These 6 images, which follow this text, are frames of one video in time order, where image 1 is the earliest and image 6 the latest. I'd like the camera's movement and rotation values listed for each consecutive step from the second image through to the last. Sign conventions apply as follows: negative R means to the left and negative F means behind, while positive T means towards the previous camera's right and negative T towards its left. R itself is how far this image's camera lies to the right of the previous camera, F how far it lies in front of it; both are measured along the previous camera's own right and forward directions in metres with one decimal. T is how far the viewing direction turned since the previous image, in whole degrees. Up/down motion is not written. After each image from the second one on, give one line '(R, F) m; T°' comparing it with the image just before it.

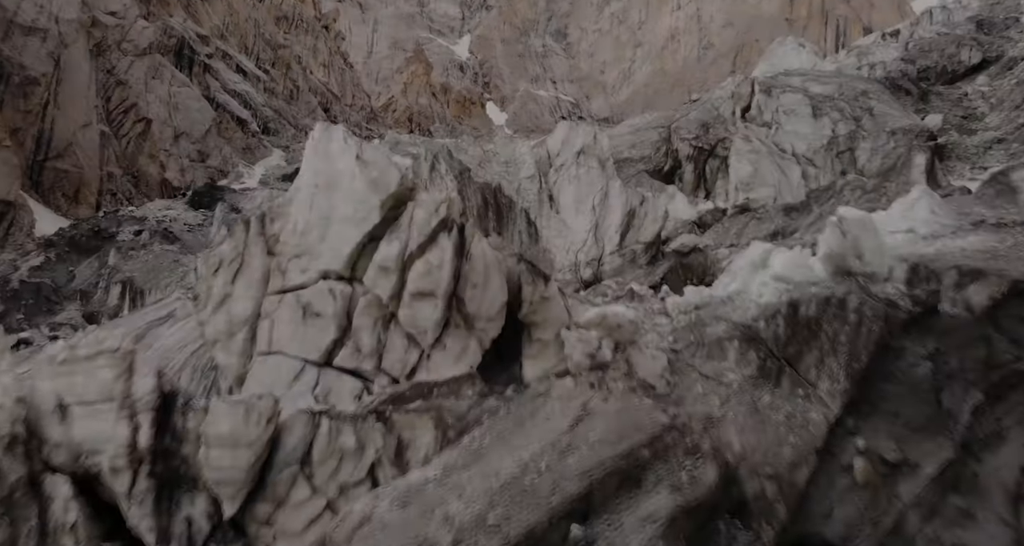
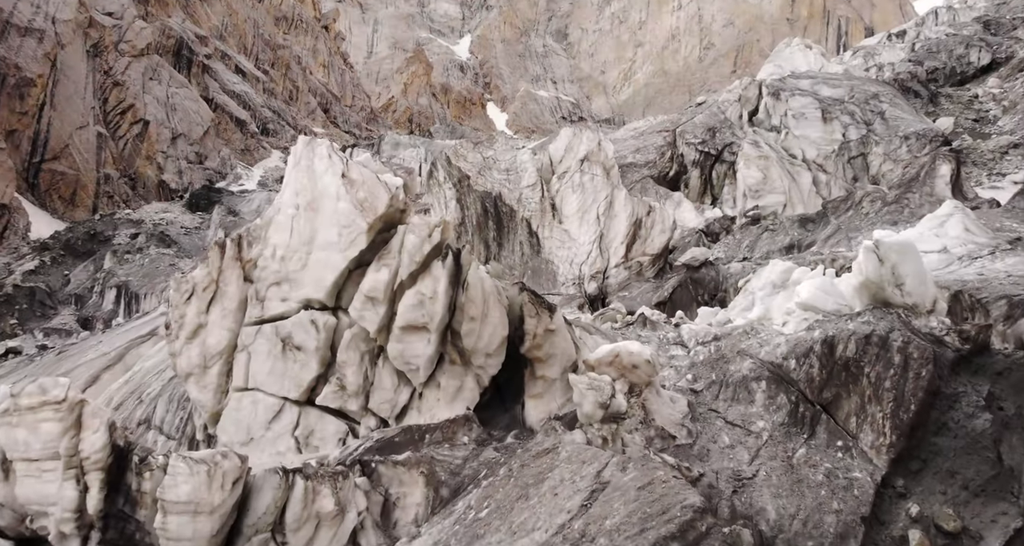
(0.0, +0.5) m; 0°
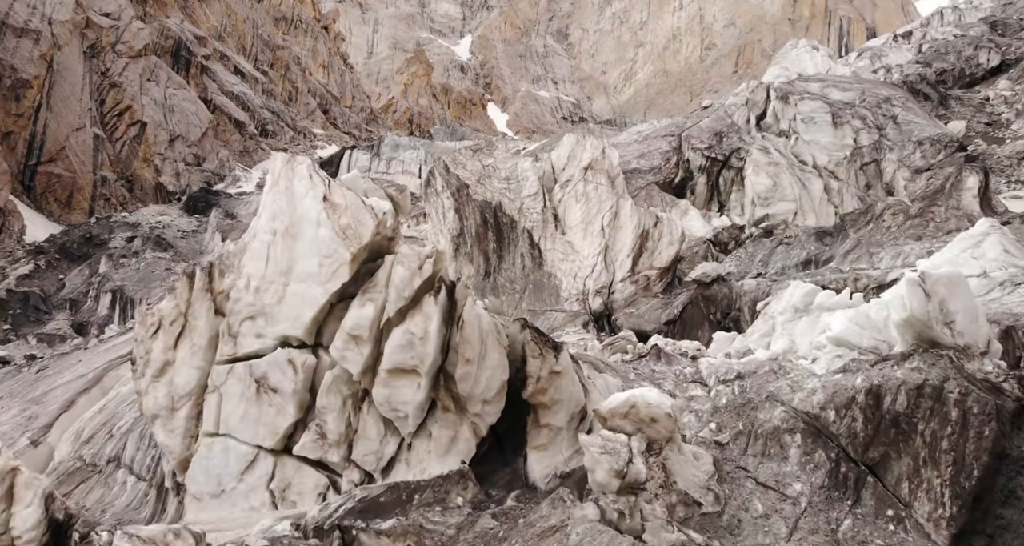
(0.0, +0.5) m; 0°
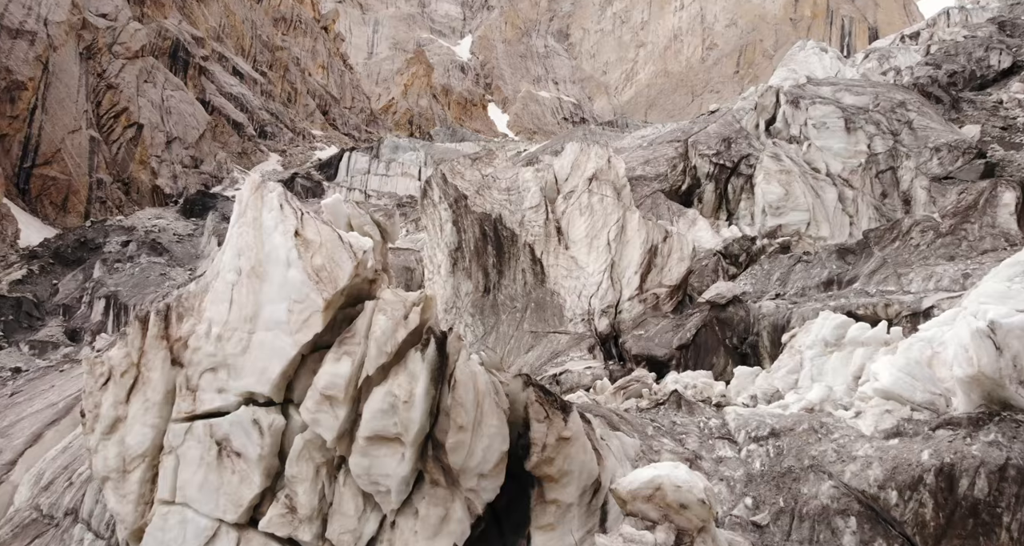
(0.0, +0.6) m; 0°
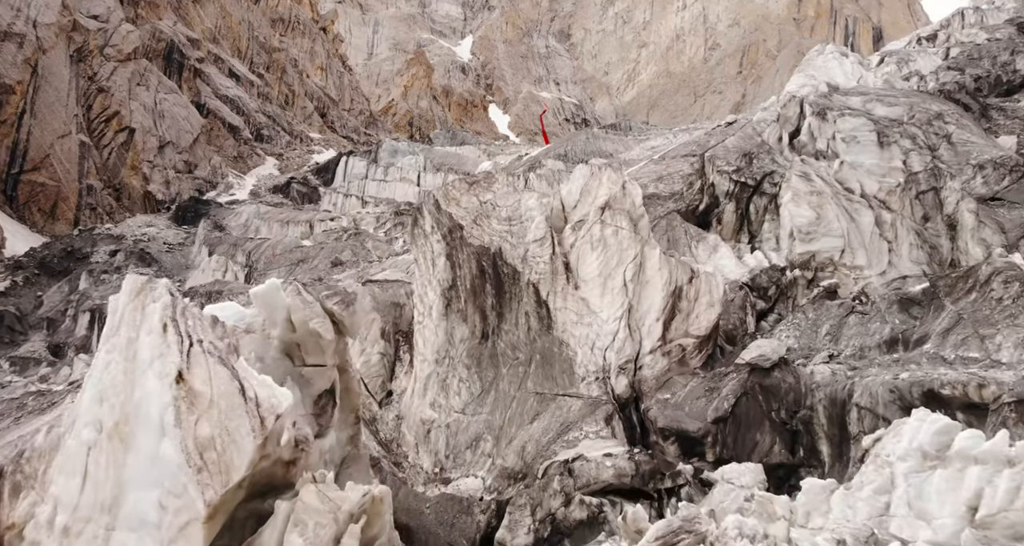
(0.0, +1.3) m; 0°
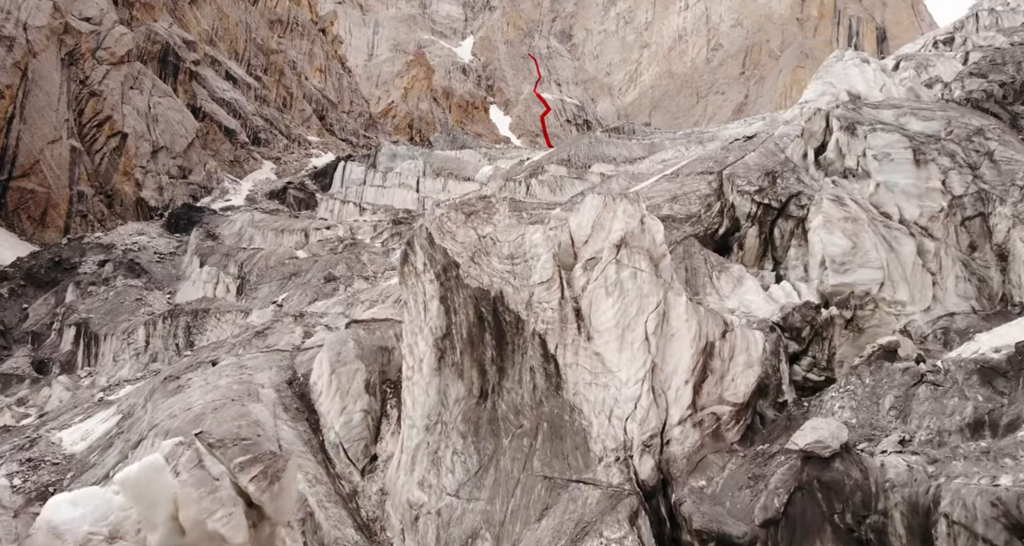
(0.0, +1.2) m; 0°
